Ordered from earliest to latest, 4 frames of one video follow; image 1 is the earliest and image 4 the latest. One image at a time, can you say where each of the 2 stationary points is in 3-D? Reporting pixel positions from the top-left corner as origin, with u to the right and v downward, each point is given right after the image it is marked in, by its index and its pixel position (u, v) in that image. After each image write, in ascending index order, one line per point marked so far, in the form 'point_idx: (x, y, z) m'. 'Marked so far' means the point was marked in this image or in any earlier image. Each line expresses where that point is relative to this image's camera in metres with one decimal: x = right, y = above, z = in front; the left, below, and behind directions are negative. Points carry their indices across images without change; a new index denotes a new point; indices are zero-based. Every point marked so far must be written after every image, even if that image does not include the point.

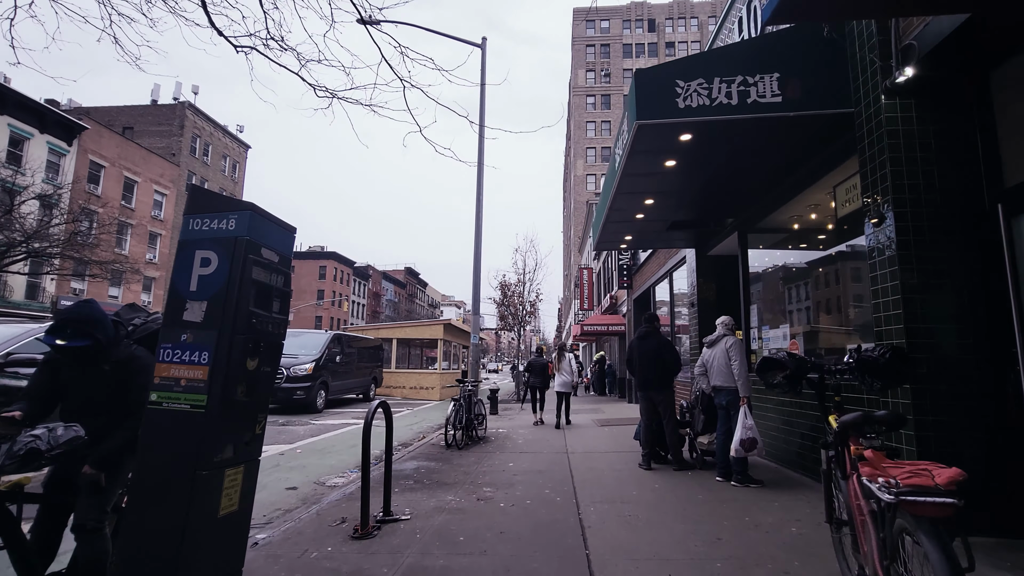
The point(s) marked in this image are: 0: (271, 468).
0: (-3.6, -2.7, +7.5) m
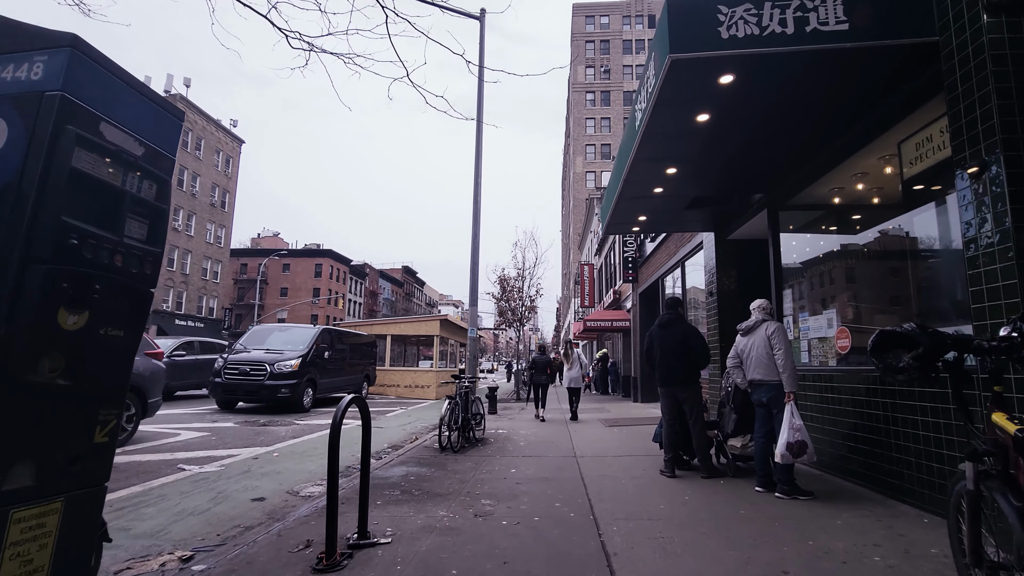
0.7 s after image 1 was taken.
0: (-3.5, -2.4, +6.5) m
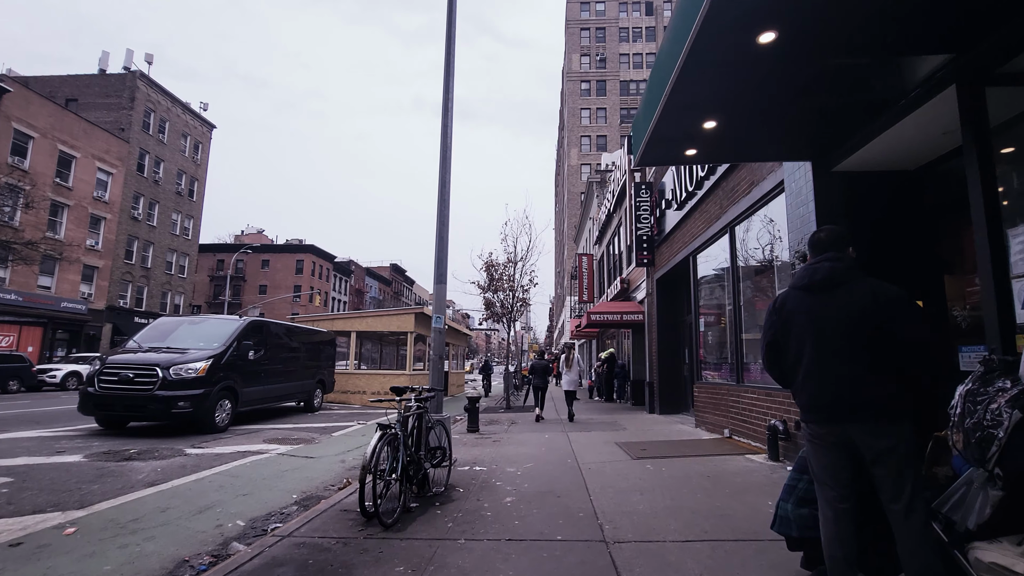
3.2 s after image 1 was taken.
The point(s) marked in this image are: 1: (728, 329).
0: (-3.7, -2.0, +3.1) m
1: (+4.1, -0.7, +9.5) m
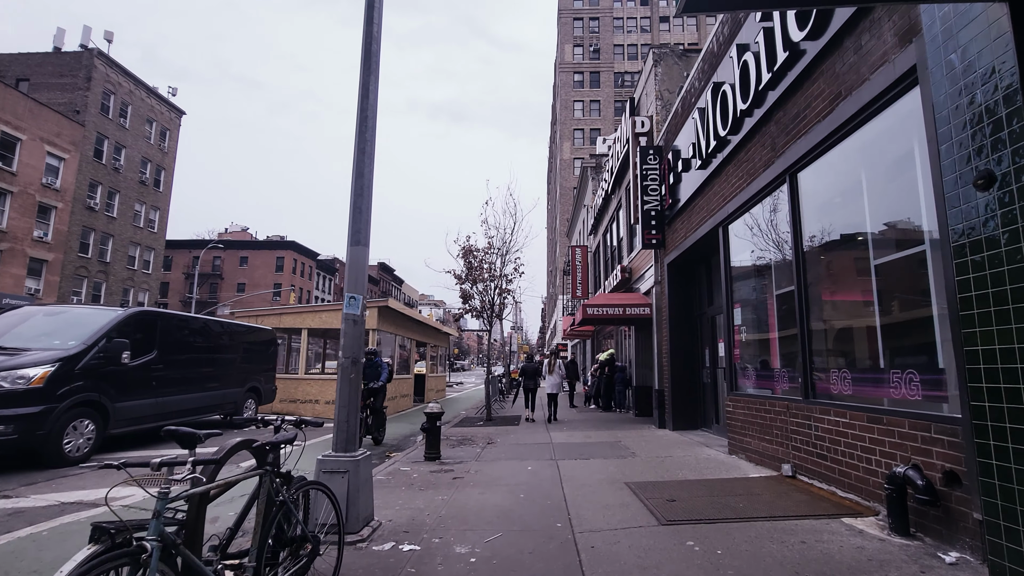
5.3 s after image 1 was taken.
0: (-4.1, -1.6, +0.3) m
1: (+3.6, -0.4, +6.8) m
